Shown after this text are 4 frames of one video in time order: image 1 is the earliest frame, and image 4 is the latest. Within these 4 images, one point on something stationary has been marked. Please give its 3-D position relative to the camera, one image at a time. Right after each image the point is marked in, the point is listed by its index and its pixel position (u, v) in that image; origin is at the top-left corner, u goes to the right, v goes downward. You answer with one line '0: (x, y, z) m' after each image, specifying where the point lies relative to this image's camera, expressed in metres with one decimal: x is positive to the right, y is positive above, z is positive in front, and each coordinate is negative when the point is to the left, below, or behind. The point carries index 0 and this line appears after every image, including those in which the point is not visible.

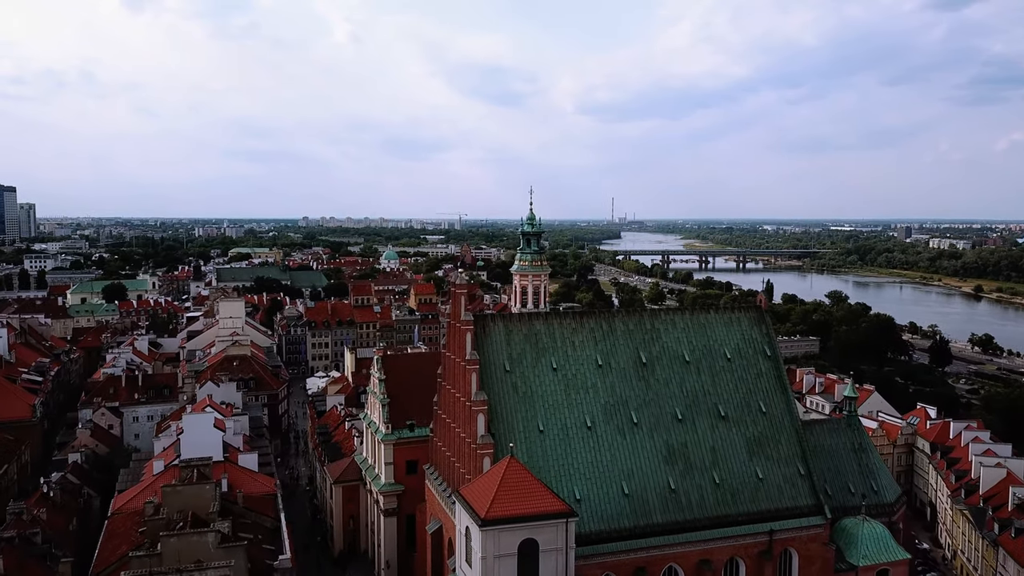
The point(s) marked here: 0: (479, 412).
0: (-0.9, -3.2, +19.7) m
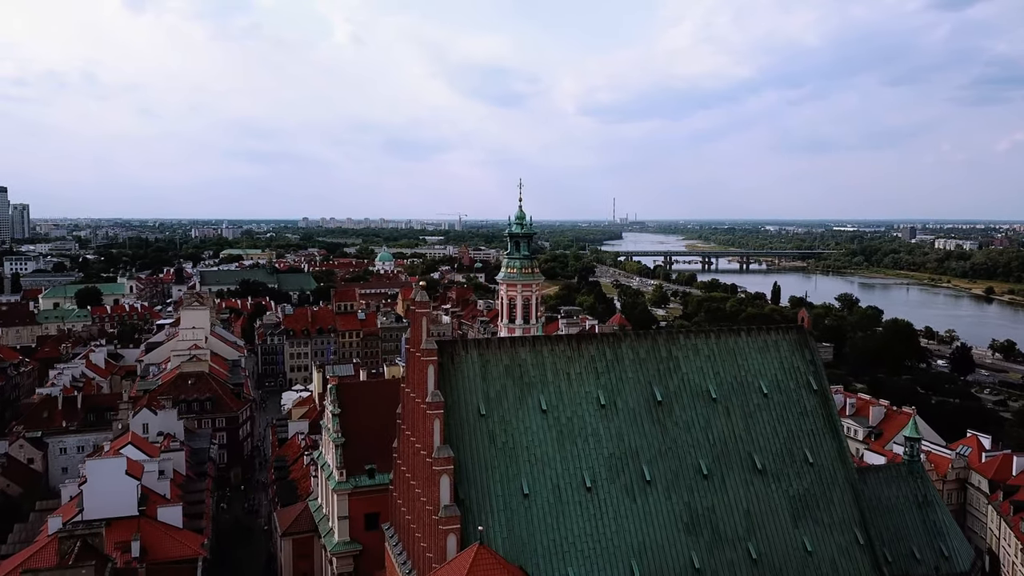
0: (-1.4, -3.6, +14.8) m
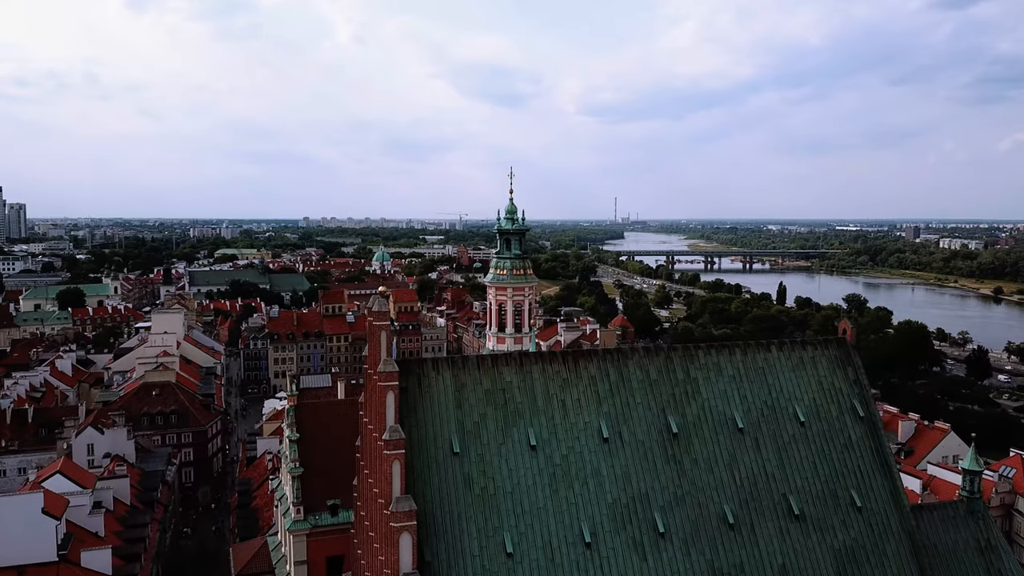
0: (-1.7, -3.7, +11.6) m
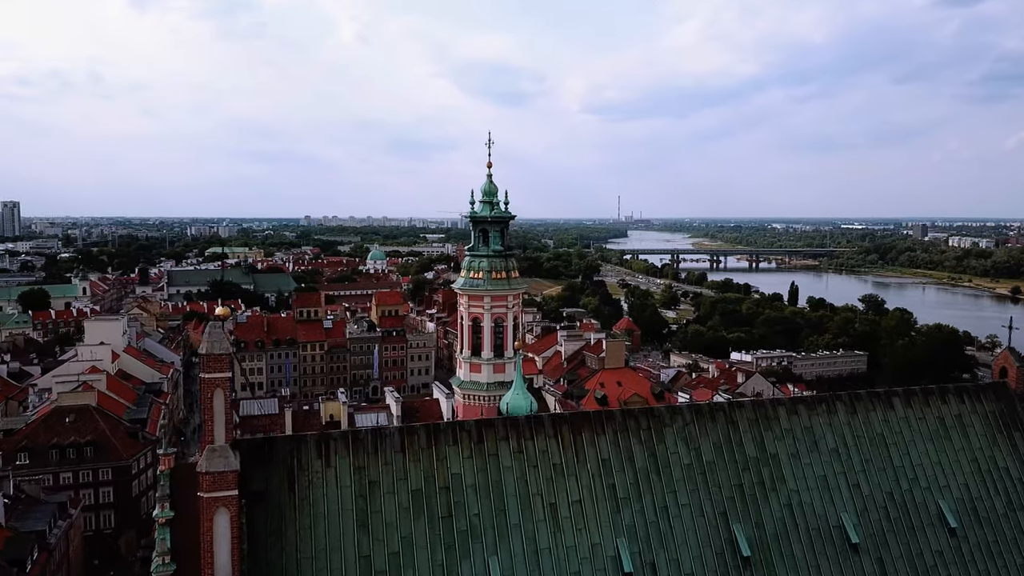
0: (-2.2, -4.0, +5.6) m
